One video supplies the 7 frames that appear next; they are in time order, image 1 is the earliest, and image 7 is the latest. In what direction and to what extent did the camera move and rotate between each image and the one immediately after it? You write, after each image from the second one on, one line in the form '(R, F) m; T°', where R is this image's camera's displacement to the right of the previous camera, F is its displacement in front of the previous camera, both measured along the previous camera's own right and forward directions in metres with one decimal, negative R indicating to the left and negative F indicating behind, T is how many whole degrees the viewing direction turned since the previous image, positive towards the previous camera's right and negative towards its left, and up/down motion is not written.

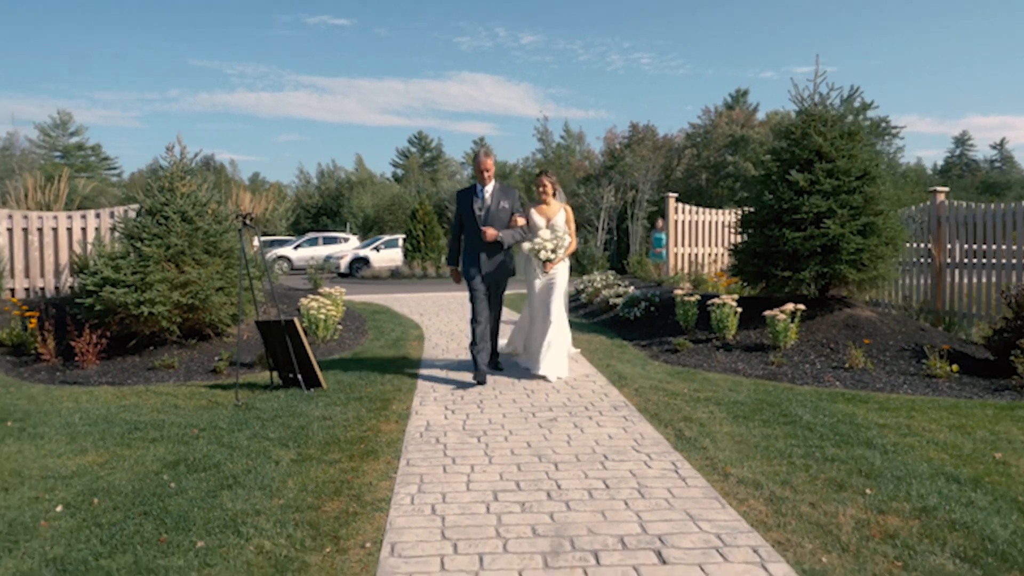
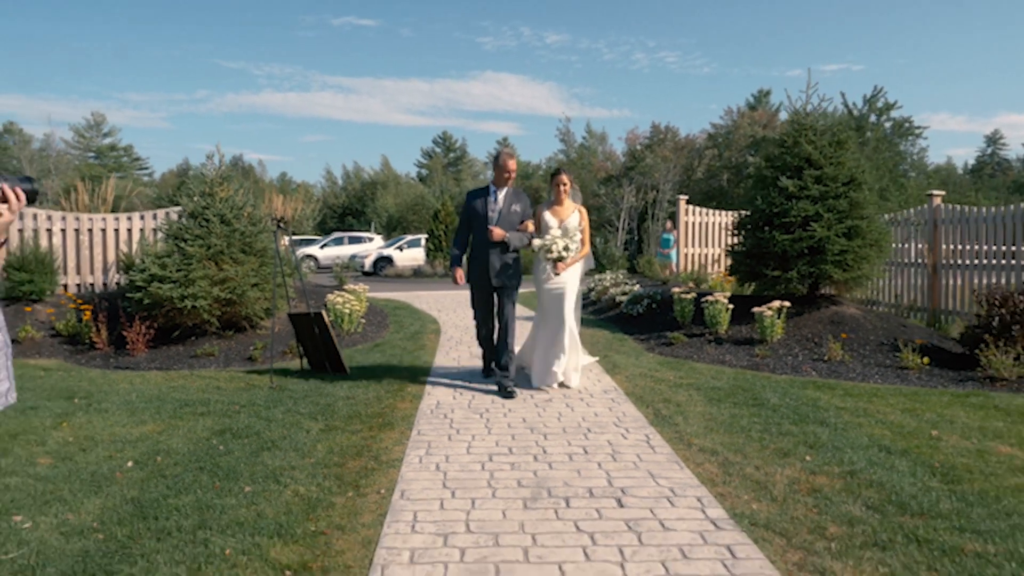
(+0.2, -0.8) m; -2°
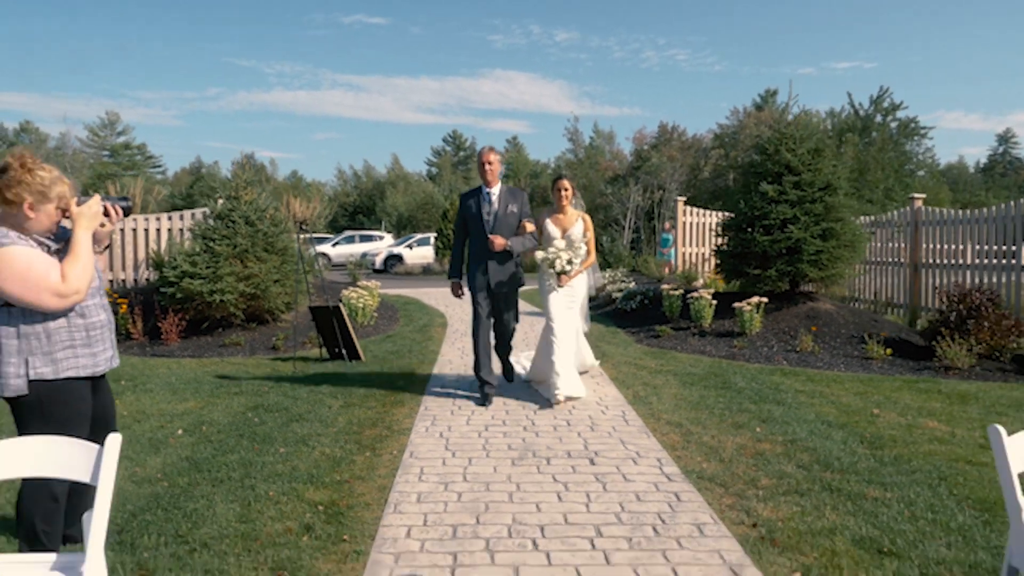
(+0.1, -0.9) m; -1°
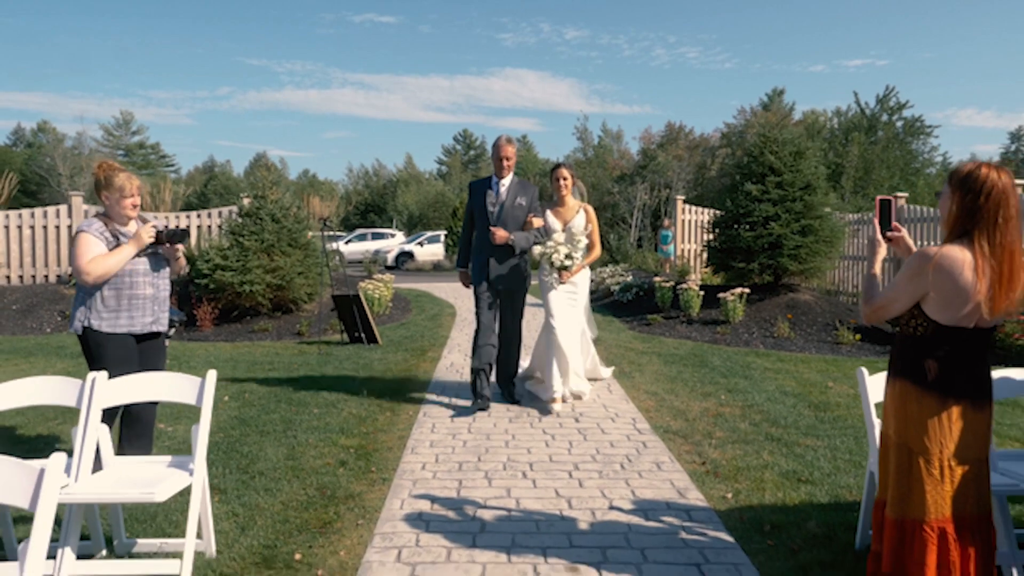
(+0.1, -1.0) m; -1°
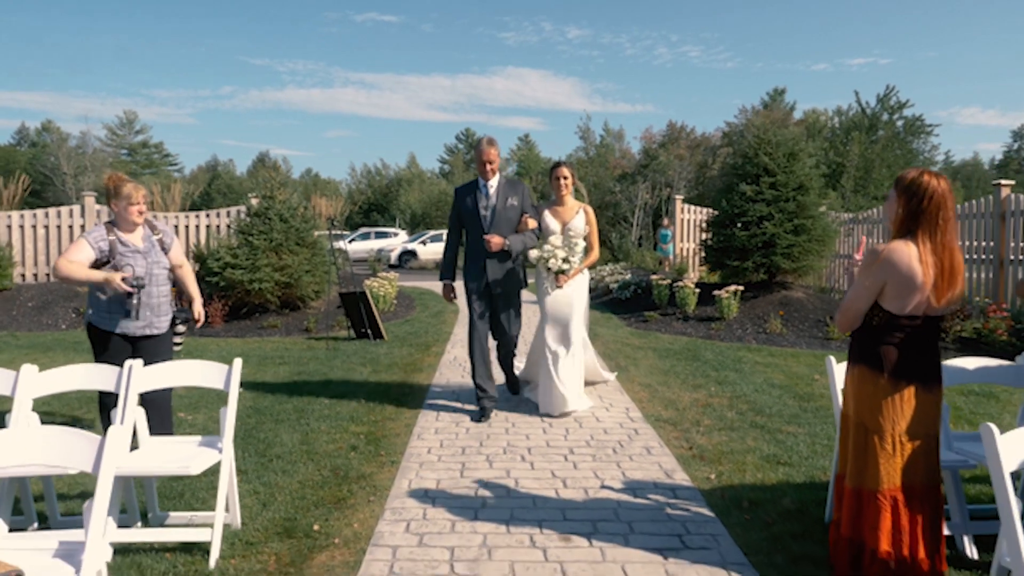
(0.0, -0.4) m; 0°
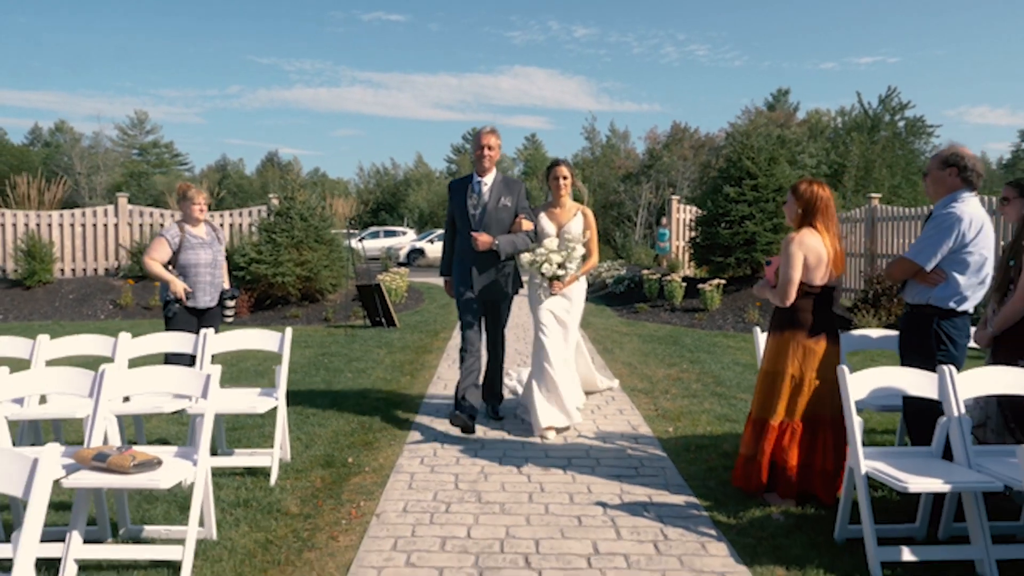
(+0.1, -1.1) m; -1°
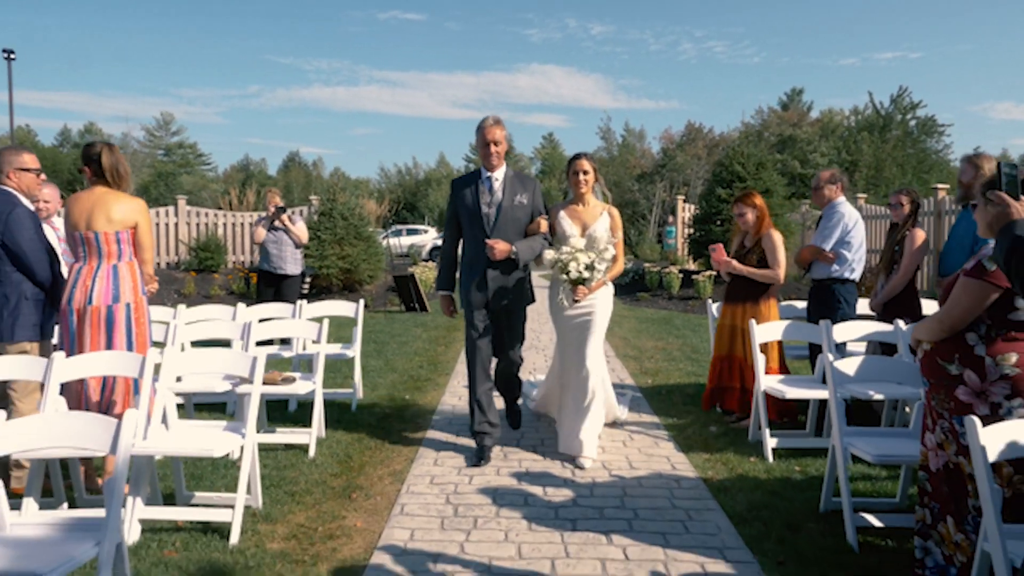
(0.0, -1.8) m; -1°
